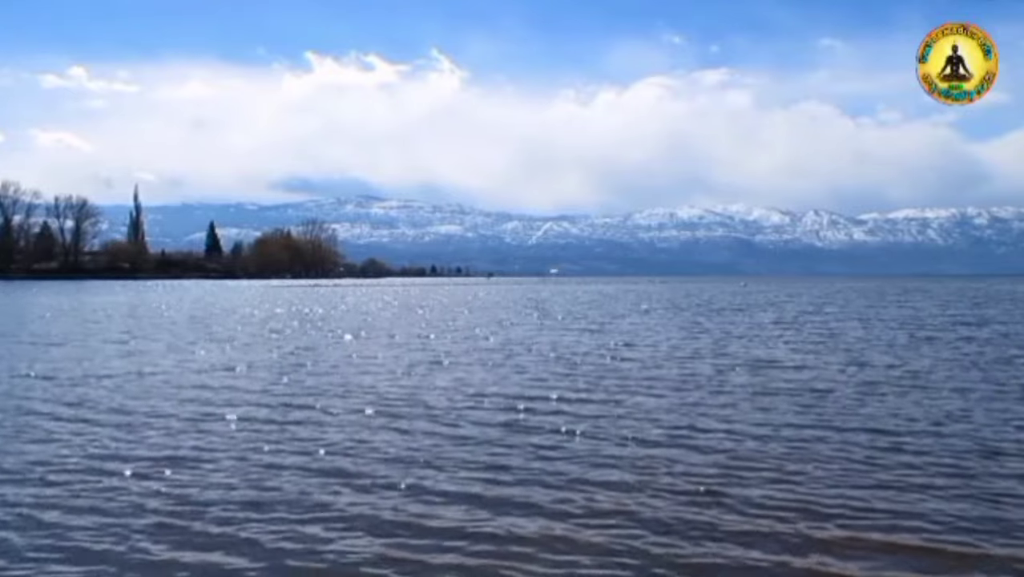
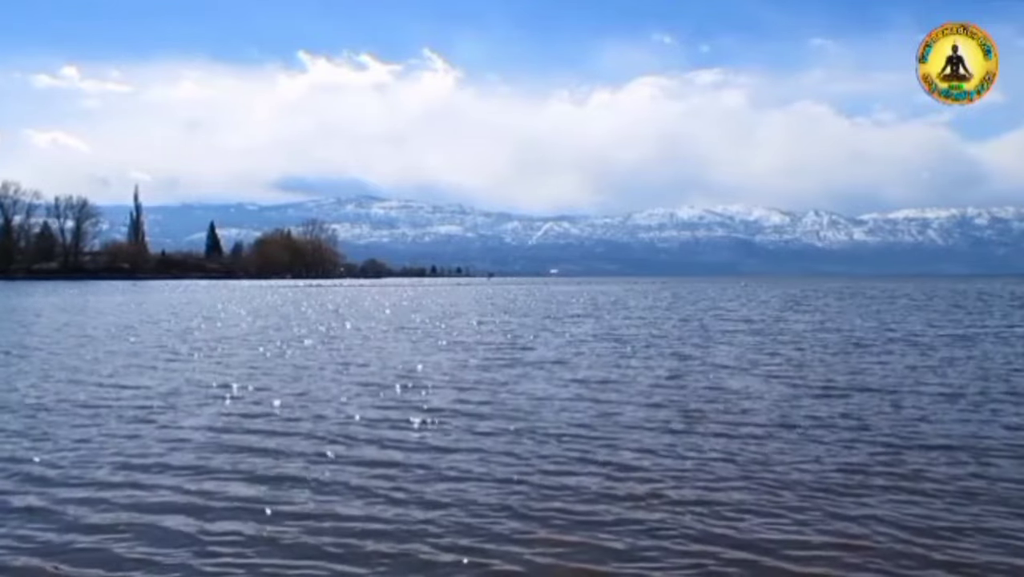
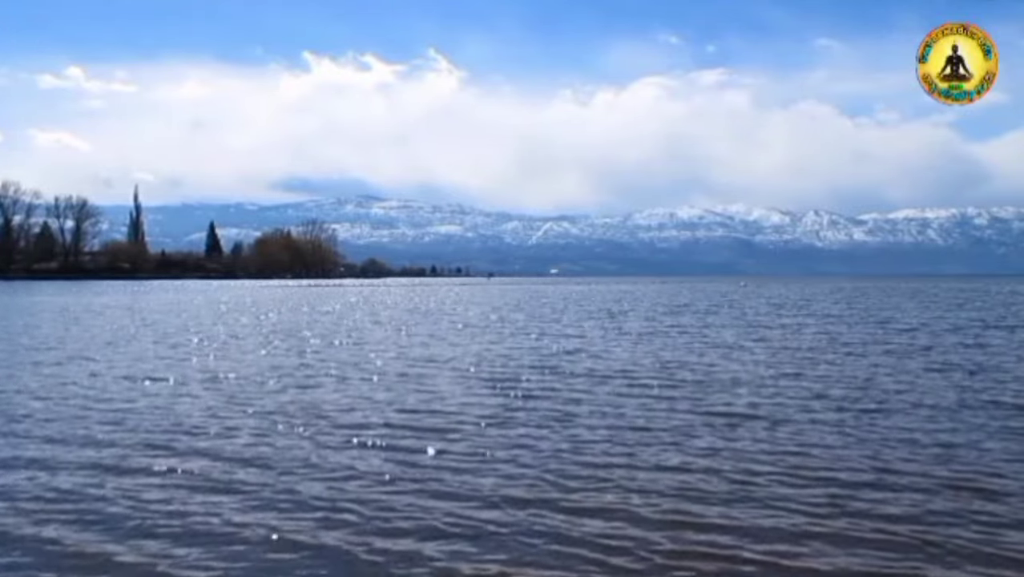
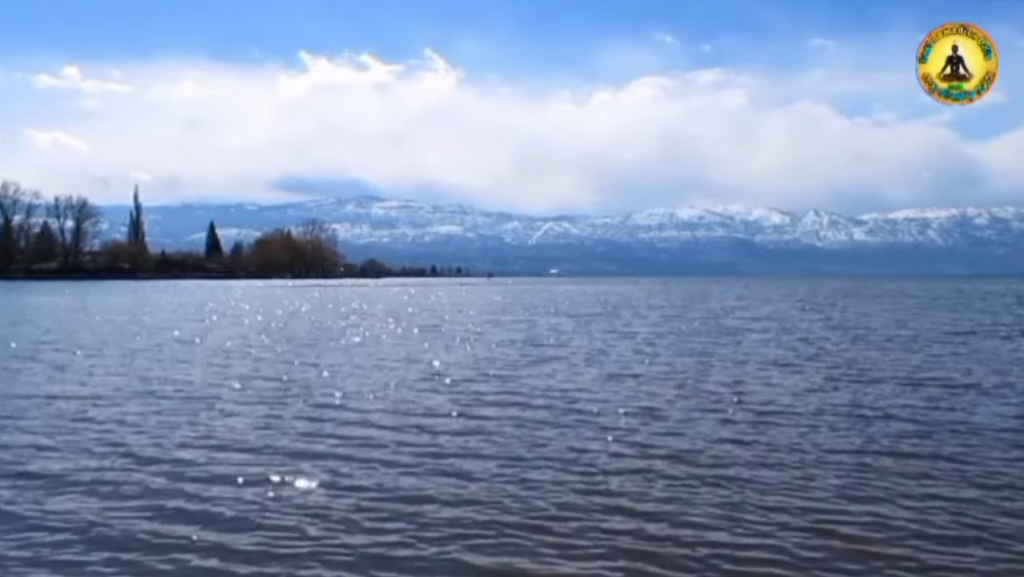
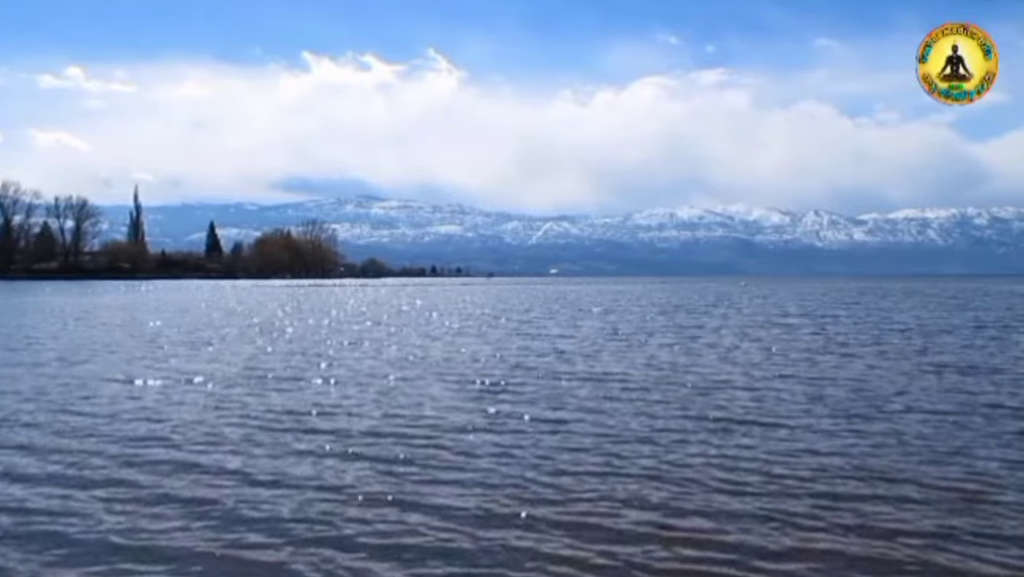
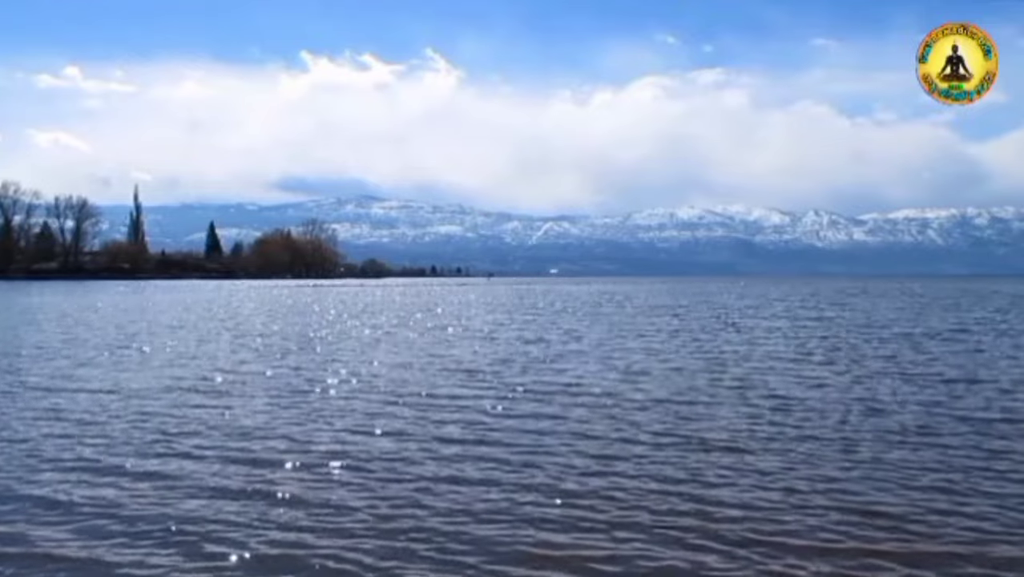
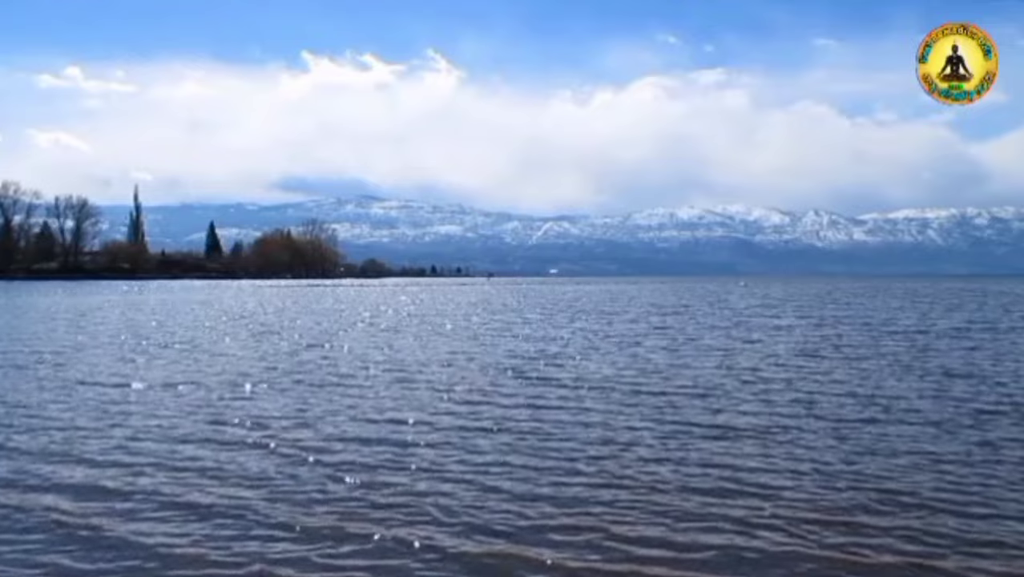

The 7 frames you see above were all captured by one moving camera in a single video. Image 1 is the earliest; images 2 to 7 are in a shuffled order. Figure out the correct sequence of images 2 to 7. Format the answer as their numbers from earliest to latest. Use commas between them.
3, 5, 7, 6, 4, 2
